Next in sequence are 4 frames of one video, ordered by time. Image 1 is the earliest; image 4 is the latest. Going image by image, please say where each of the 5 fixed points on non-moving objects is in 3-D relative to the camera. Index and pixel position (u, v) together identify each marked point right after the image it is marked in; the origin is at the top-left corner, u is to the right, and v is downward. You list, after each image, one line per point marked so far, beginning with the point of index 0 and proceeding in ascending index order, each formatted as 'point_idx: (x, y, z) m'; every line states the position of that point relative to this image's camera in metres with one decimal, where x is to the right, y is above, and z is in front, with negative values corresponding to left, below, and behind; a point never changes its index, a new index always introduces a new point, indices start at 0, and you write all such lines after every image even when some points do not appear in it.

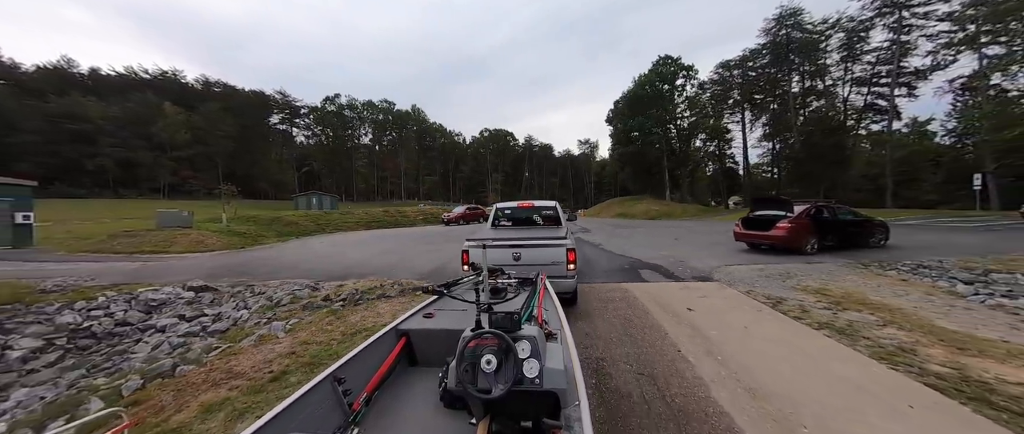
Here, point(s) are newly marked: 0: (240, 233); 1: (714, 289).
0: (-14.0, -0.8, +17.3) m
1: (+4.2, -1.5, +7.1) m
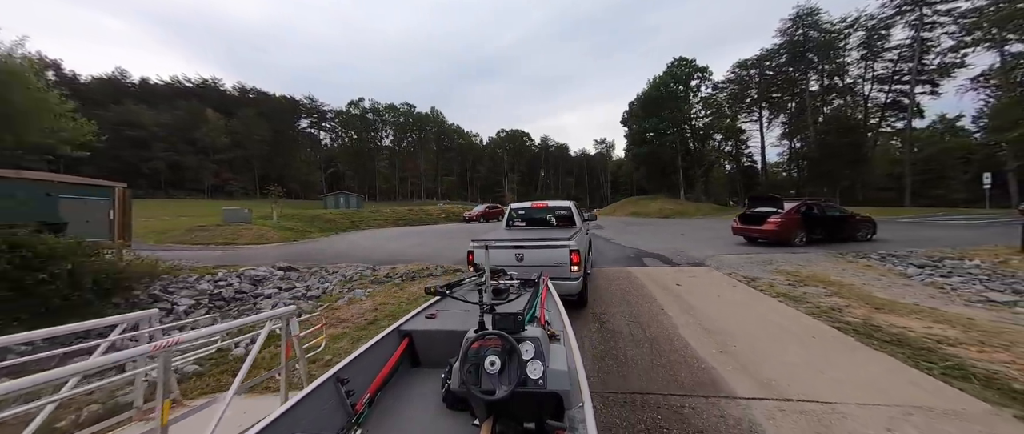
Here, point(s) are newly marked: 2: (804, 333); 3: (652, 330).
0: (-12.9, -0.7, +19.6) m
1: (+4.8, -1.4, +8.5) m
2: (+4.2, -1.7, +4.8) m
3: (+2.1, -1.7, +5.2) m
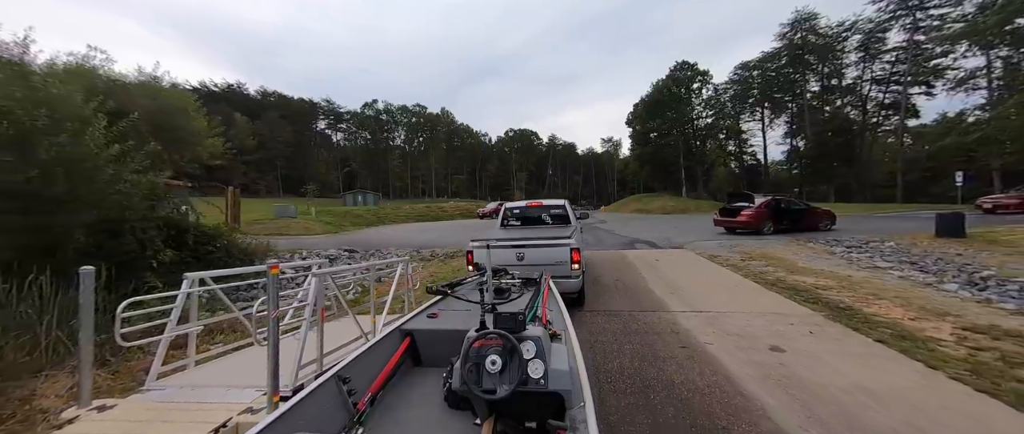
0: (-12.1, -0.4, +22.3) m
1: (+5.4, -1.1, +10.8) m
2: (+4.7, -1.4, +7.1) m
3: (+2.6, -1.5, +7.6) m
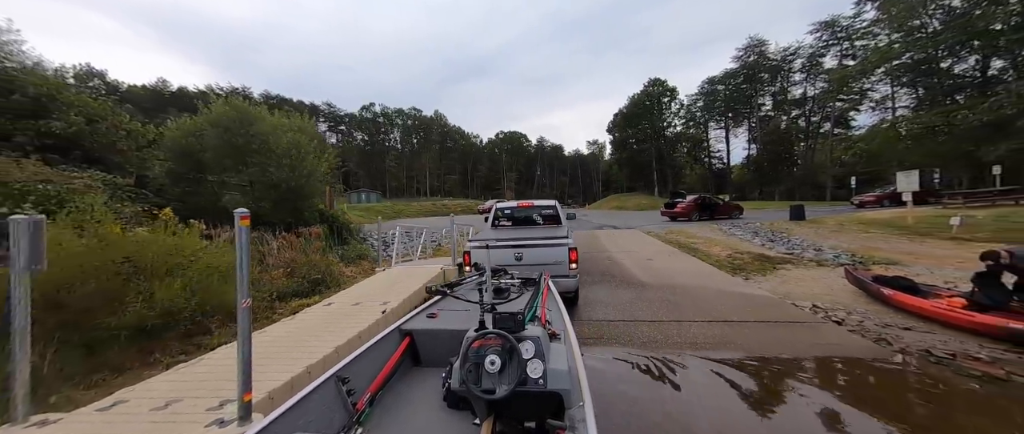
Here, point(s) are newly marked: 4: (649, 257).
0: (-12.1, +0.1, +27.2) m
1: (+5.7, -0.7, +16.4) m
2: (+5.2, -1.0, +12.7) m
3: (+3.1, -1.1, +13.1) m
4: (+4.0, -1.2, +10.2) m
